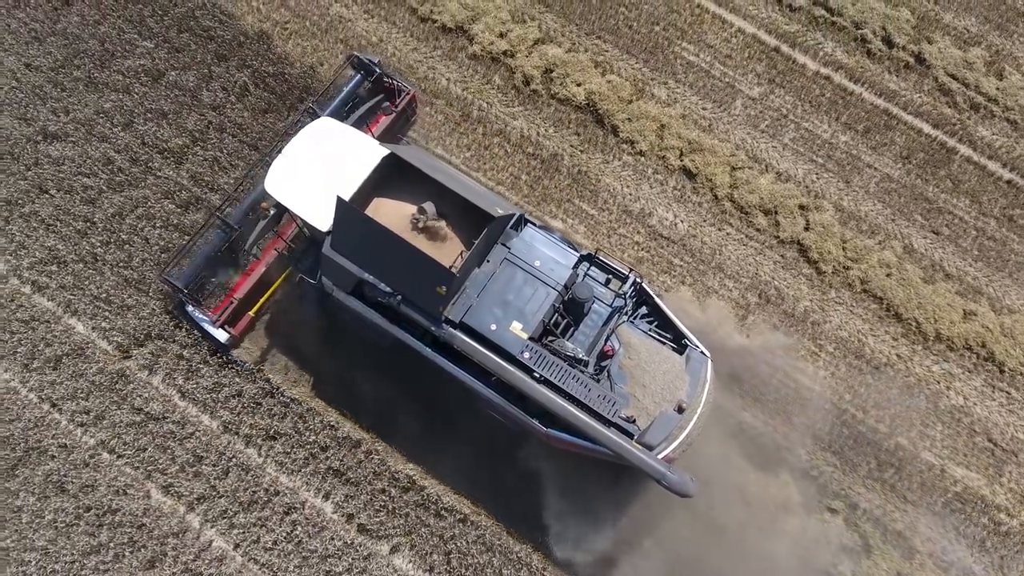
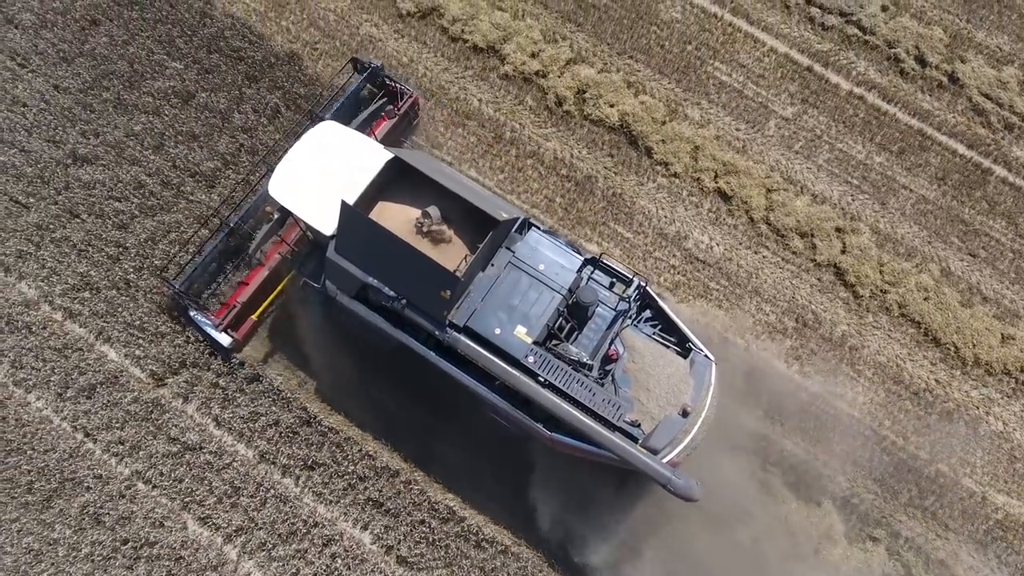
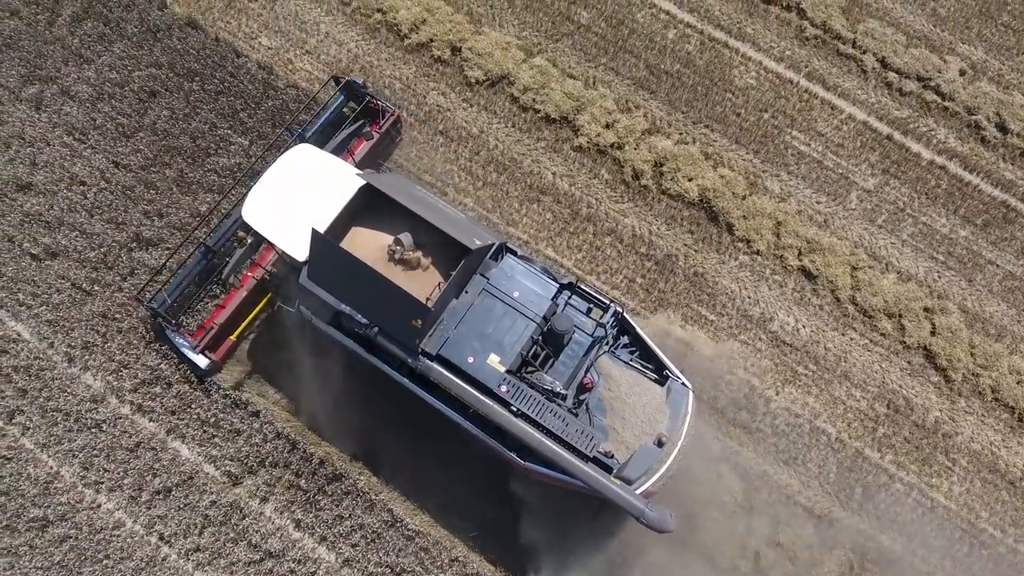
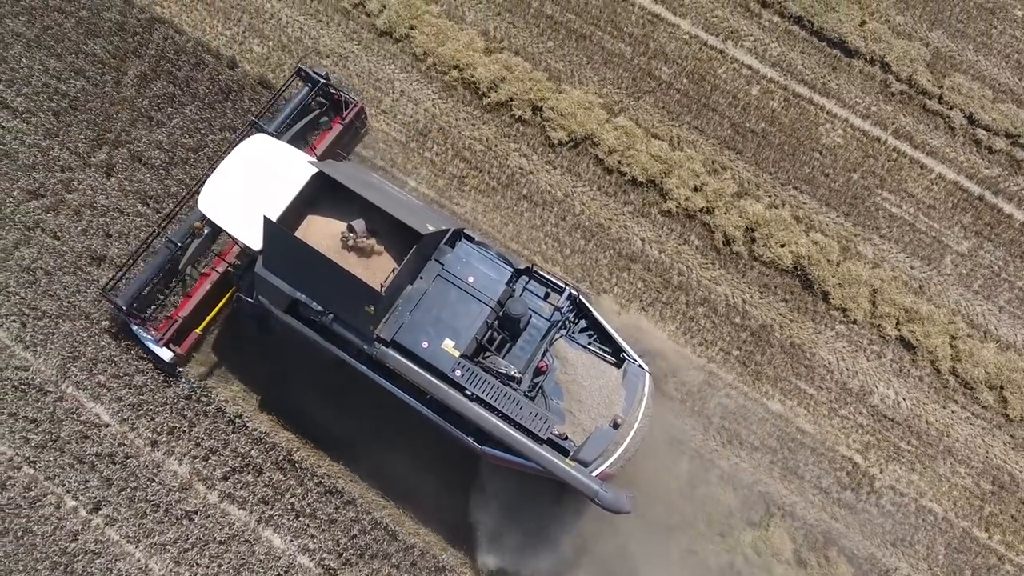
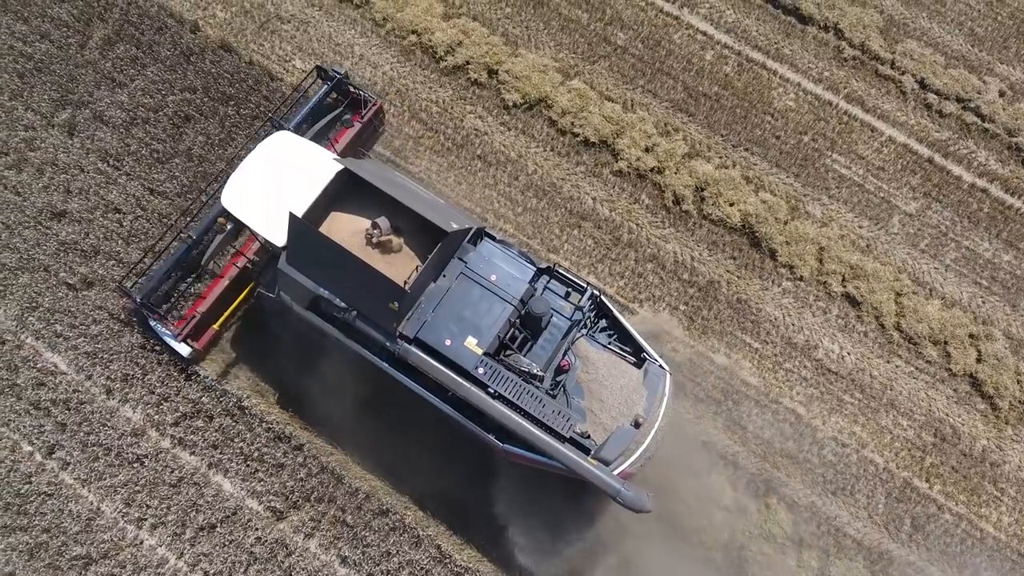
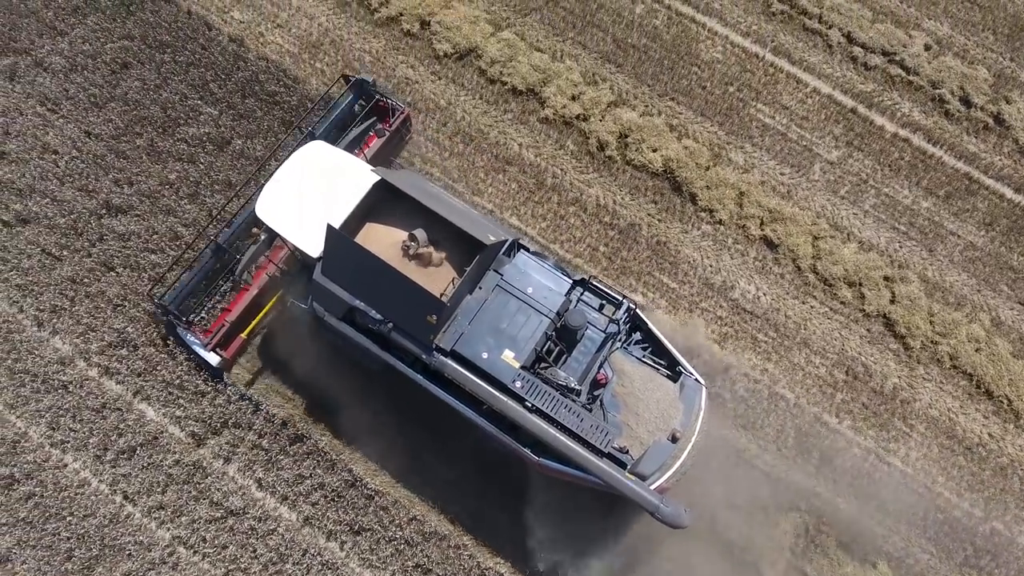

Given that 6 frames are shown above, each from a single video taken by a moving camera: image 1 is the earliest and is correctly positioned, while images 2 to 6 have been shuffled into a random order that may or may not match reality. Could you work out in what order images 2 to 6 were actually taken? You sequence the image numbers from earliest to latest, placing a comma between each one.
2, 6, 3, 5, 4
